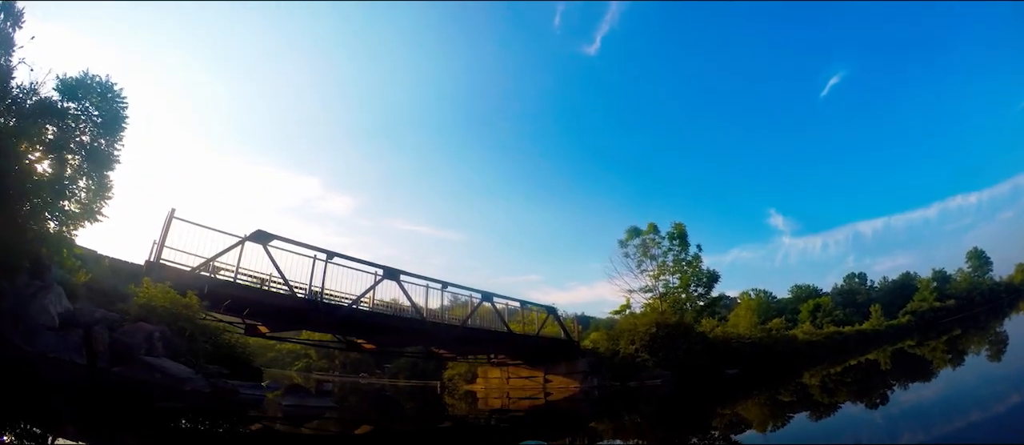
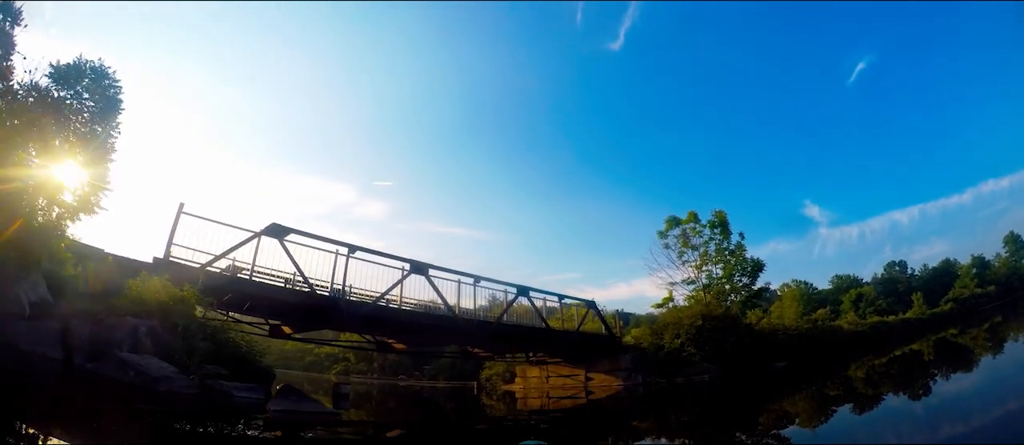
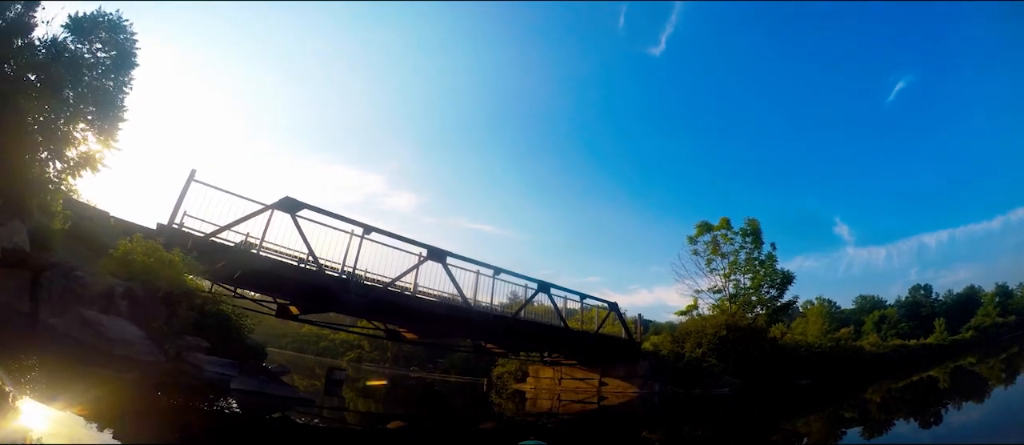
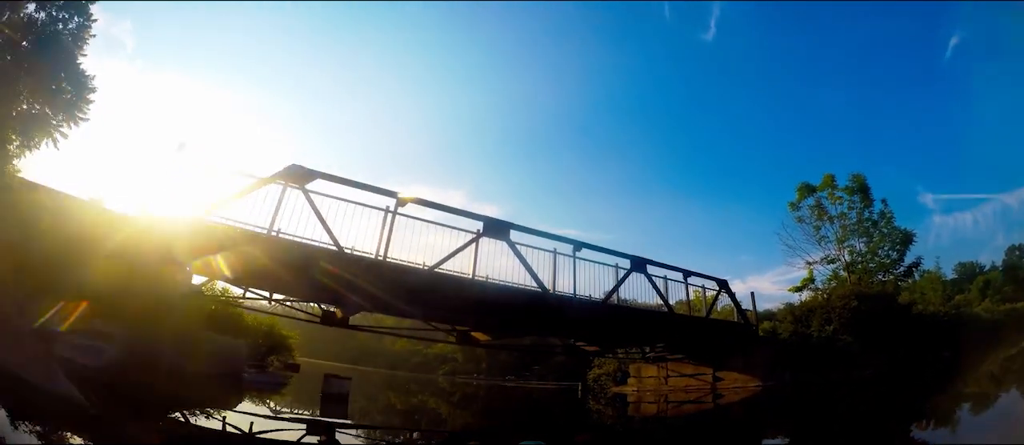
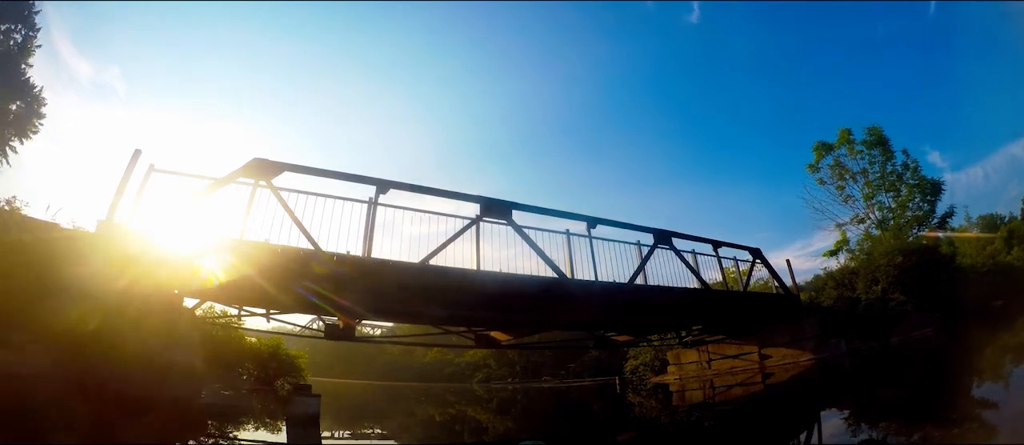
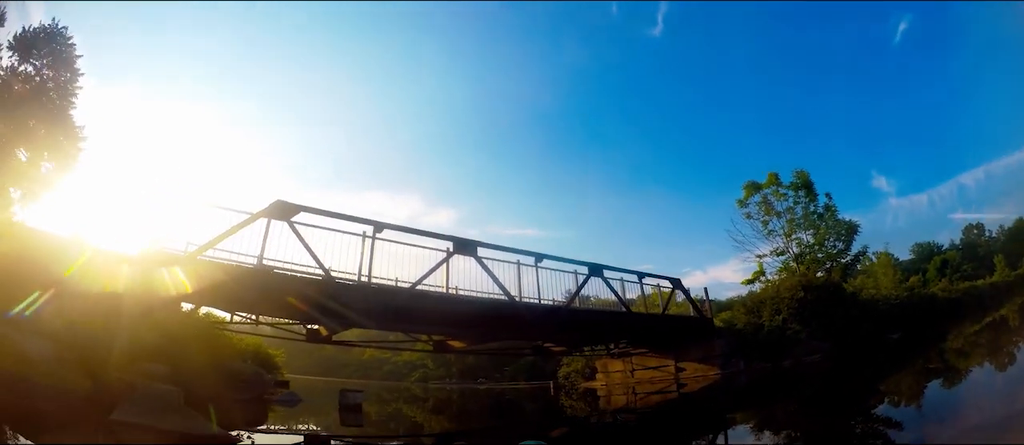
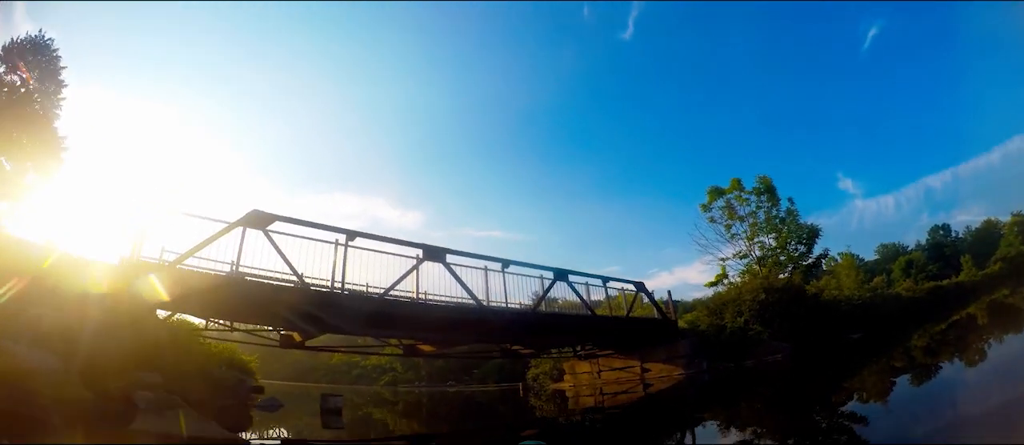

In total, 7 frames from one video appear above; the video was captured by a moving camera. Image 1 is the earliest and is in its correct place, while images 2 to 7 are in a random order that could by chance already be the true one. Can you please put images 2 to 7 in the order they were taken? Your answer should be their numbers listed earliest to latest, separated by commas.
2, 3, 7, 6, 4, 5
